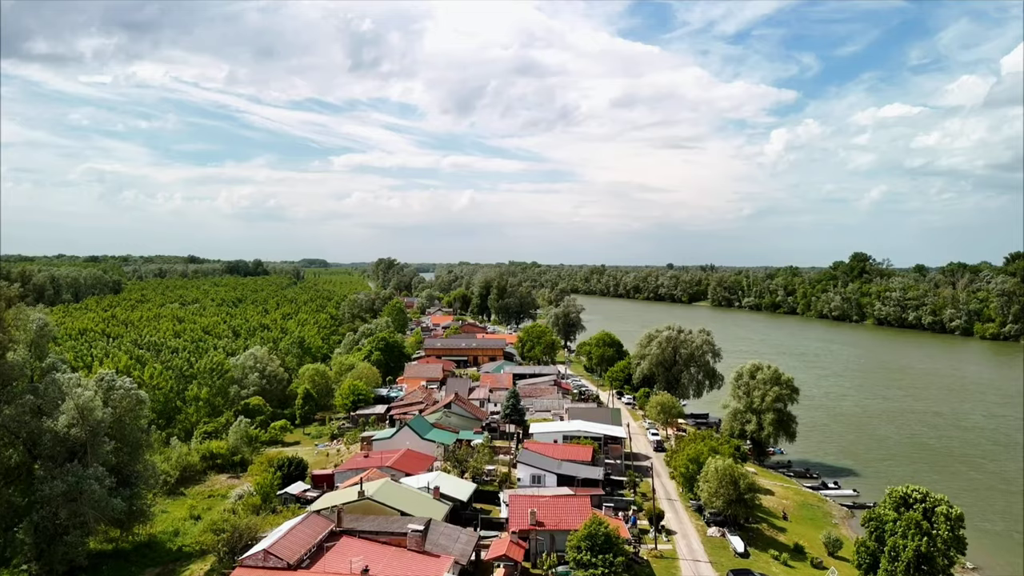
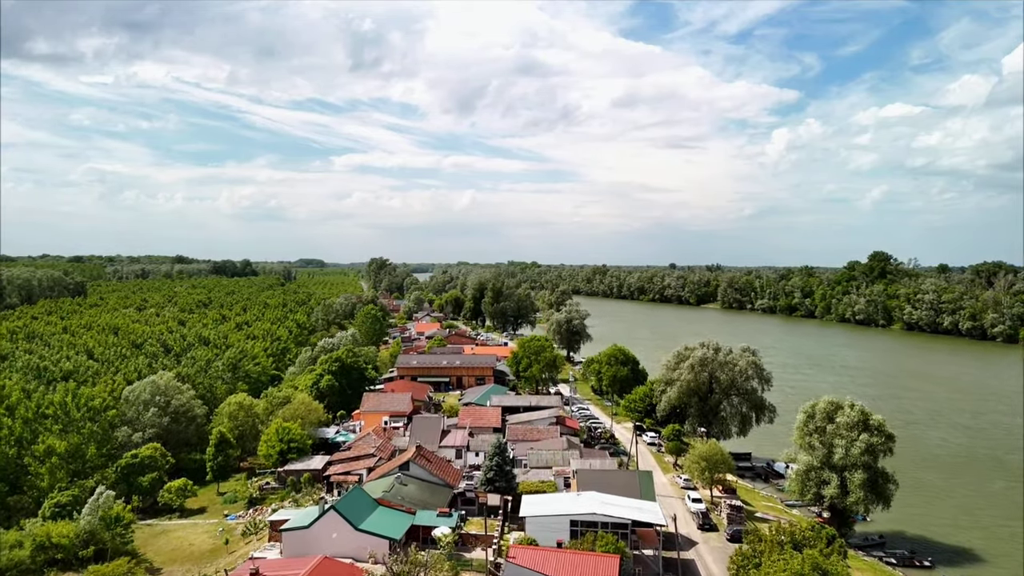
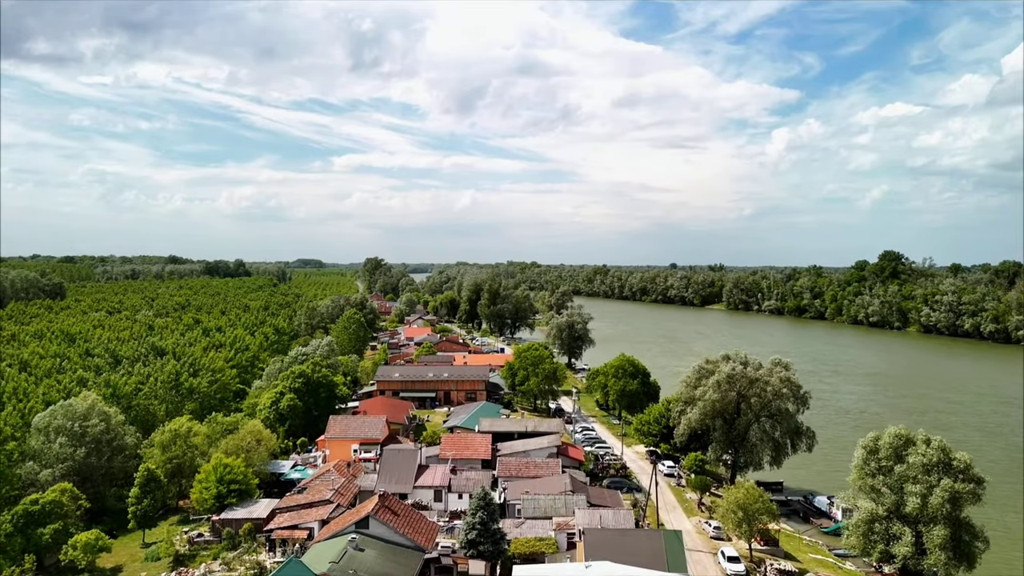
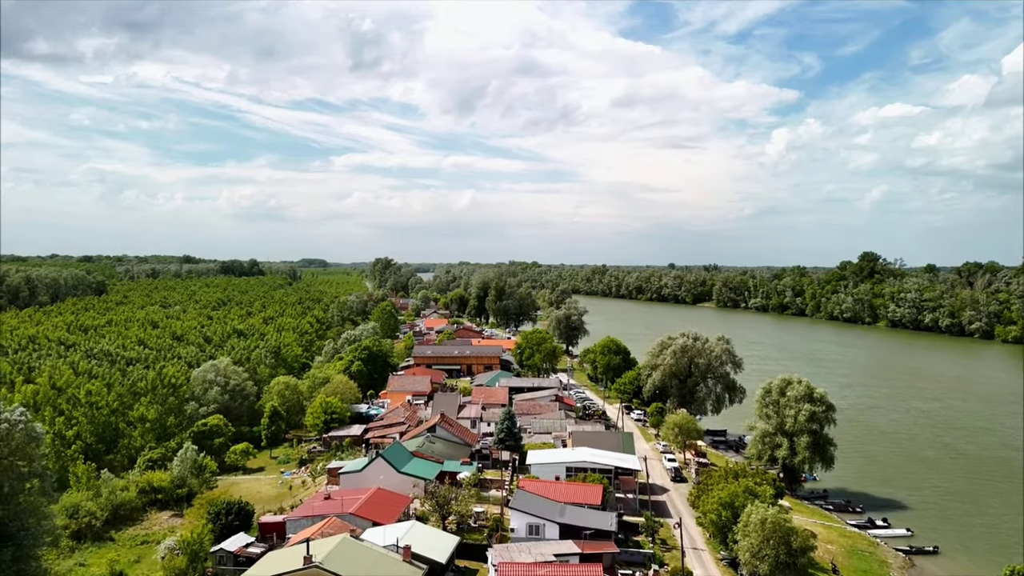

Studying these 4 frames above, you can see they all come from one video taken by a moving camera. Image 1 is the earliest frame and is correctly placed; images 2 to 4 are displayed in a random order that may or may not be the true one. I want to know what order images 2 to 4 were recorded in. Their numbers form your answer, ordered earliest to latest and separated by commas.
4, 2, 3
